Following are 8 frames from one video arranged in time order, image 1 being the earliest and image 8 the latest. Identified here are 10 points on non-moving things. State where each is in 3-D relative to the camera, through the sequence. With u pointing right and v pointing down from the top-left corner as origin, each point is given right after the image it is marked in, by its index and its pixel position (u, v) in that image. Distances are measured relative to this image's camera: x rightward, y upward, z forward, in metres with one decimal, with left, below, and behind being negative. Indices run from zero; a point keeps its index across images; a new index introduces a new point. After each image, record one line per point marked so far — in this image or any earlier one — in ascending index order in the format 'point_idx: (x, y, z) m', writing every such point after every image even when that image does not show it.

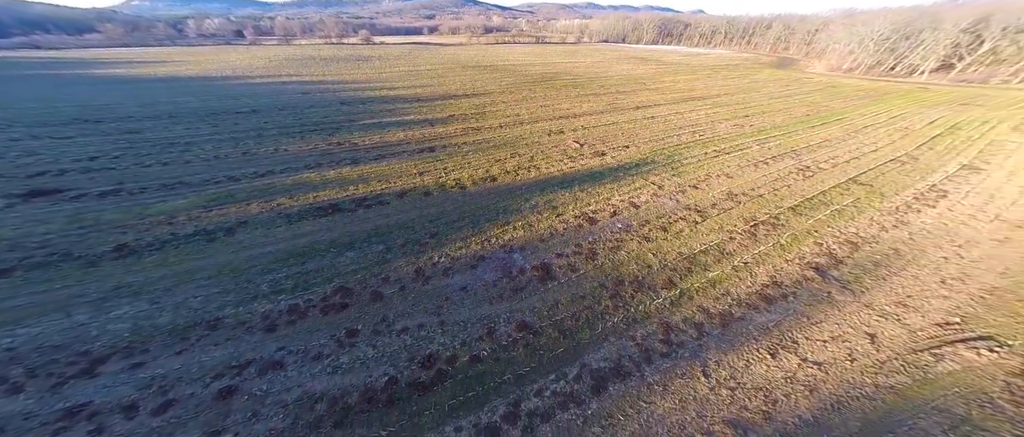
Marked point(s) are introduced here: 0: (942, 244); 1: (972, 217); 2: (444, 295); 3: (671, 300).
0: (+13.4, -0.7, +8.8) m
1: (+16.0, 0.0, +9.8) m
2: (-1.7, -1.9, +6.8) m
3: (+4.3, -1.9, +7.4) m
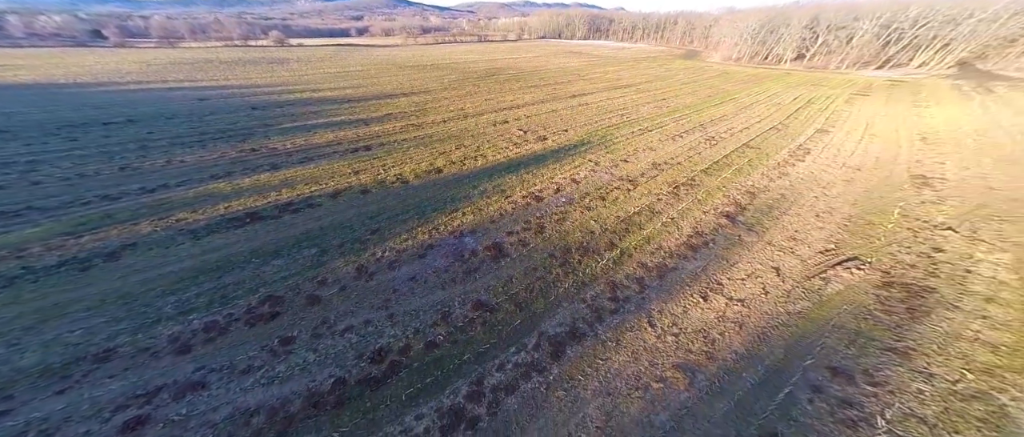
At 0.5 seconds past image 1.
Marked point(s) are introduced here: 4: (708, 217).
0: (+11.5, +1.3, +10.9) m
1: (+13.9, +2.3, +12.3) m
2: (-2.8, -1.7, +6.4) m
3: (+3.0, -1.0, +8.0) m
4: (+6.5, +0.1, +9.5) m
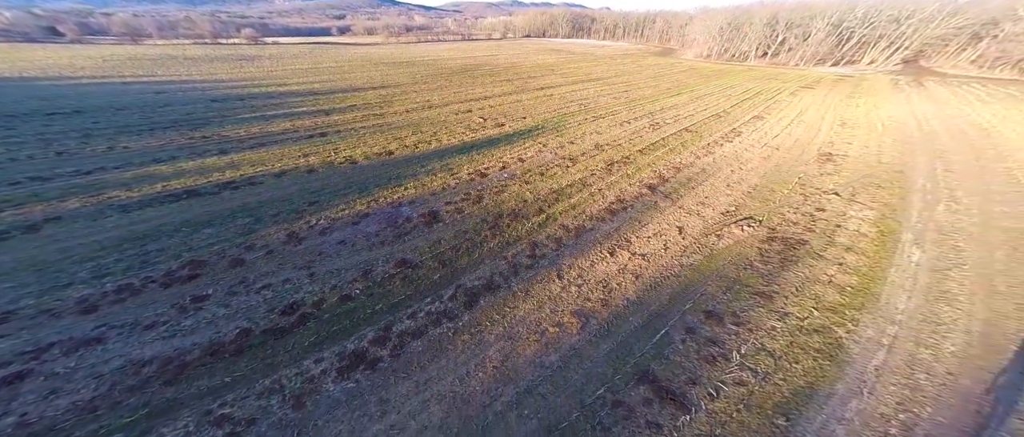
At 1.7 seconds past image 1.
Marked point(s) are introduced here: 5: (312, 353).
0: (+9.2, +2.4, +11.9) m
1: (+11.5, +3.5, +13.4) m
2: (-4.8, -0.8, +6.8) m
3: (+0.9, 0.0, +8.6) m
4: (+4.3, +1.1, +10.3) m
5: (-3.2, -2.3, +4.3) m
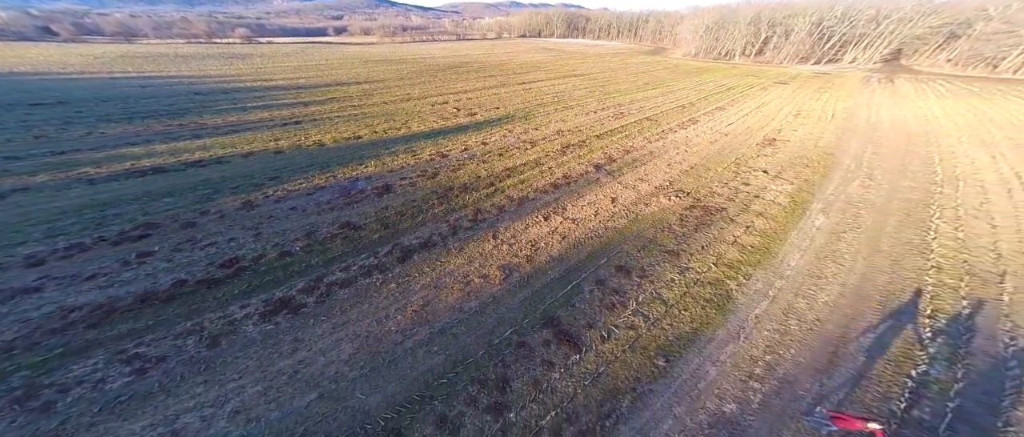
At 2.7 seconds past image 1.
0: (+7.5, +3.3, +12.6) m
1: (+9.7, +4.4, +14.1) m
2: (-6.5, +0.1, +7.4) m
3: (-0.8, +0.9, +9.2) m
4: (+2.6, +2.0, +10.9) m
5: (-4.9, -1.5, +4.9) m
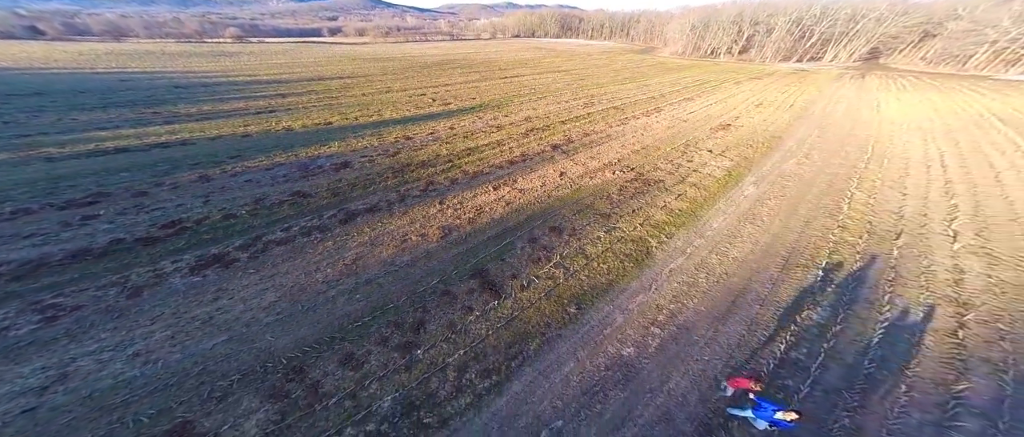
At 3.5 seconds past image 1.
0: (+5.8, +4.2, +13.1) m
1: (+8.1, +5.2, +14.6) m
2: (-8.0, +0.8, +7.7) m
3: (-2.4, +1.7, +9.6) m
4: (+1.0, +2.8, +11.3) m
5: (-6.4, -0.7, +5.2) m
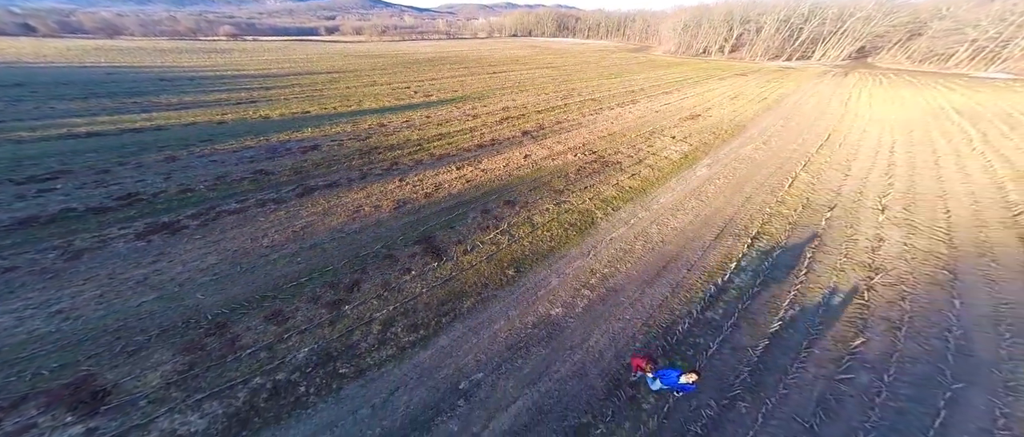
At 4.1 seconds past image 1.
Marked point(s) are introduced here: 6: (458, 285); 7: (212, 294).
0: (+4.6, +4.8, +13.4) m
1: (+6.9, +5.8, +14.9) m
2: (-9.2, +1.4, +7.8) m
3: (-3.6, +2.3, +9.8) m
4: (-0.2, +3.4, +11.6) m
5: (-7.5, -0.1, +5.4) m
6: (-1.0, -1.1, +4.8) m
7: (-4.3, -1.1, +4.0) m
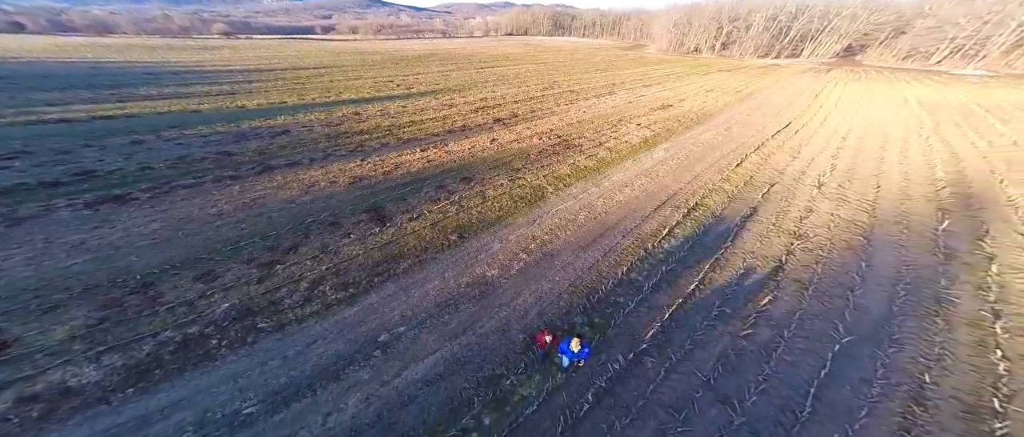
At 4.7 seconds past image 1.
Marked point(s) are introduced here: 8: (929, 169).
0: (+3.4, +5.3, +13.6) m
1: (+5.6, +6.4, +15.2) m
2: (-10.3, +2.0, +8.0) m
3: (-4.7, +2.8, +10.0) m
4: (-1.4, +4.0, +11.8) m
5: (-8.7, +0.5, +5.6) m
6: (-2.1, -0.5, +5.0) m
7: (-5.5, -0.5, +4.2) m
8: (+10.9, +1.3, +7.3) m
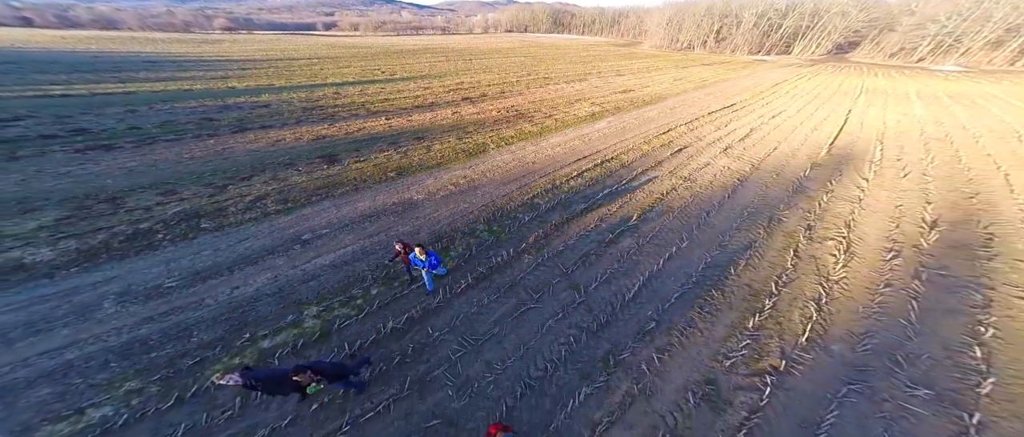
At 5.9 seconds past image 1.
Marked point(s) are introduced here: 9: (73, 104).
0: (+1.9, +6.6, +14.5) m
1: (+4.1, +7.7, +16.1) m
2: (-11.9, +3.3, +8.9) m
3: (-6.3, +4.1, +10.9) m
4: (-2.9, +5.3, +12.7) m
5: (-10.2, +1.8, +6.5) m
6: (-3.6, +0.7, +6.0) m
7: (-7.0, +0.7, +5.2) m
8: (+9.3, +2.4, +8.2) m
9: (-15.2, +4.0, +9.8) m
